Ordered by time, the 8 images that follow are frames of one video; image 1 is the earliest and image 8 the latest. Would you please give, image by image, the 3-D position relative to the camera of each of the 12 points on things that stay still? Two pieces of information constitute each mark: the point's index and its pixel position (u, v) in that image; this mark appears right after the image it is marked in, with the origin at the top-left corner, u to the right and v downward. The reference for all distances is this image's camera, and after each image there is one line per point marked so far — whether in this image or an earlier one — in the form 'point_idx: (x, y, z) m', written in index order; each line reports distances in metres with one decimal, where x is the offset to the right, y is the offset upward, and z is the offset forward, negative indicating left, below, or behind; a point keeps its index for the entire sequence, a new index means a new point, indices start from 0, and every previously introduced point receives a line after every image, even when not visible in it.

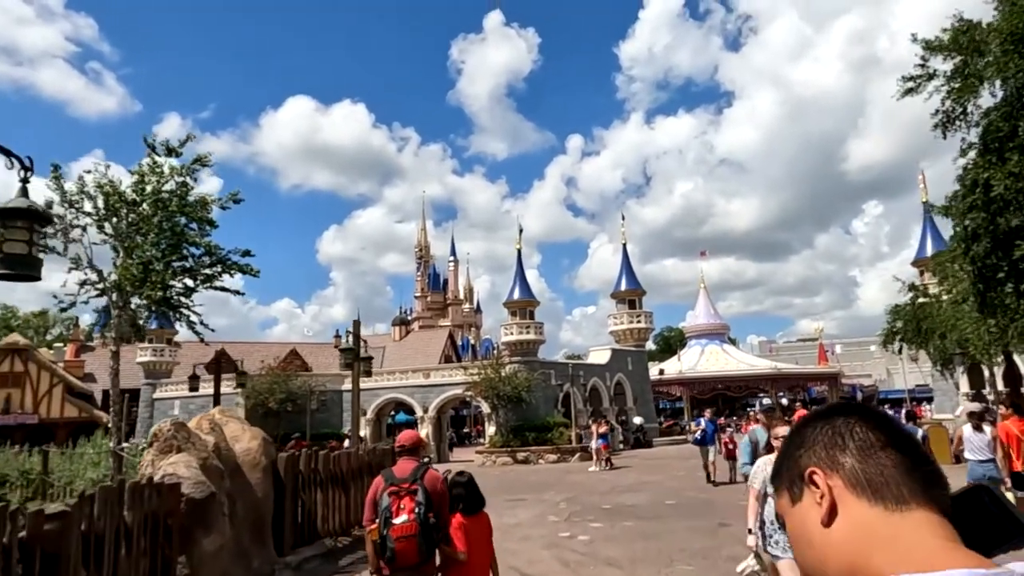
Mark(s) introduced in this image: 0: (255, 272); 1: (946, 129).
0: (-5.1, +0.3, +14.8) m
1: (+4.8, +1.8, +8.2) m
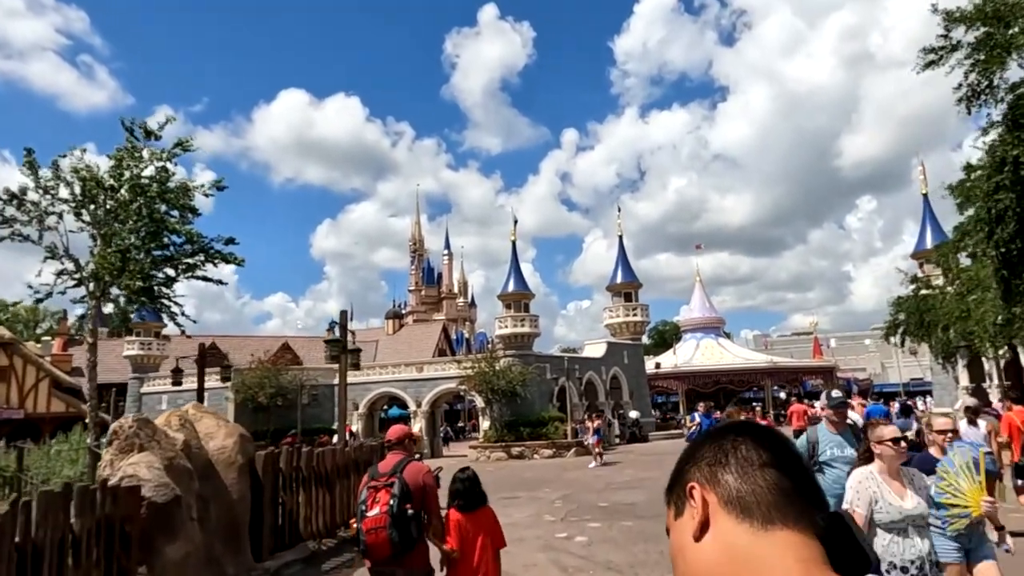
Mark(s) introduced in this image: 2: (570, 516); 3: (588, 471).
0: (-5.2, +0.5, +14.2) m
1: (+4.8, +1.9, +7.7) m
2: (+0.9, -3.6, +11.8) m
3: (+2.0, -4.9, +20.0) m
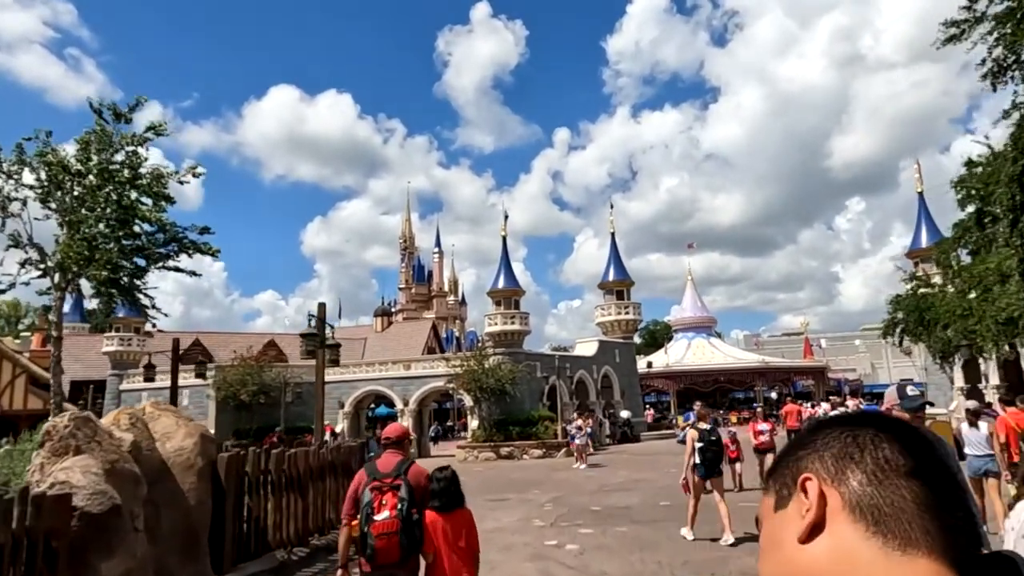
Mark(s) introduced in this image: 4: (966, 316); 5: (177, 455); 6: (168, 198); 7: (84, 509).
0: (-5.4, +0.7, +13.6) m
1: (+4.7, +2.0, +7.2) m
2: (+0.7, -3.5, +11.2) m
3: (+1.7, -4.8, +19.4) m
4: (+12.1, -0.8, +19.9) m
5: (-2.9, -1.4, +6.4) m
6: (-6.2, +1.6, +13.4) m
7: (-2.6, -1.3, +4.5) m
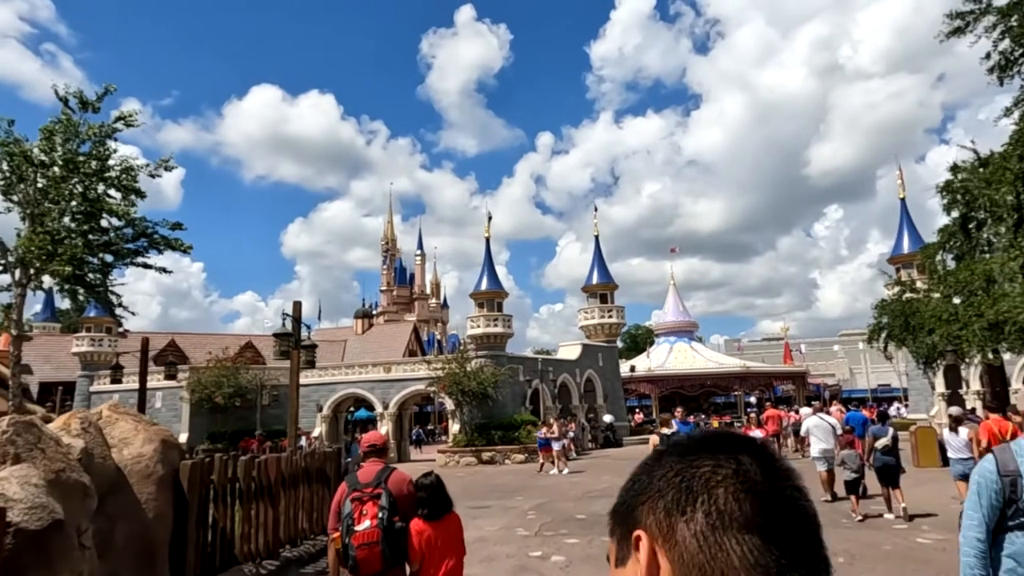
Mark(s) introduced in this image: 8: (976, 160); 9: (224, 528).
0: (-5.7, +0.7, +13.1) m
1: (+4.6, +2.0, +6.9) m
2: (+0.5, -3.5, +10.8) m
3: (+1.3, -4.9, +19.0) m
4: (+11.7, -0.9, +19.8) m
5: (-3.0, -1.4, +5.9) m
6: (-6.5, +1.7, +12.9) m
7: (-2.7, -1.3, +4.1) m
8: (+12.5, +3.5, +20.0) m
9: (-2.7, -2.2, +6.9) m
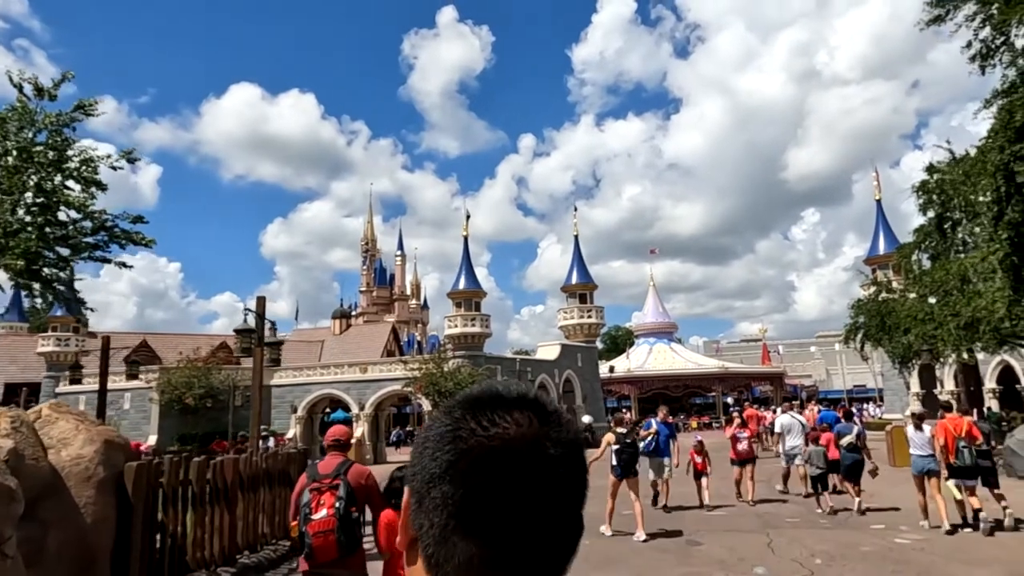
0: (-6.2, +0.8, +12.6) m
1: (+4.3, +2.0, +6.7) m
2: (+0.1, -3.5, +10.5) m
3: (+0.6, -4.8, +18.7) m
4: (+11.0, -0.9, +19.8) m
5: (-3.3, -1.3, +5.5) m
6: (-6.9, +1.7, +12.4) m
7: (-2.9, -1.2, +3.7) m
8: (+11.9, +3.5, +20.0) m
9: (-3.0, -2.1, +6.5) m
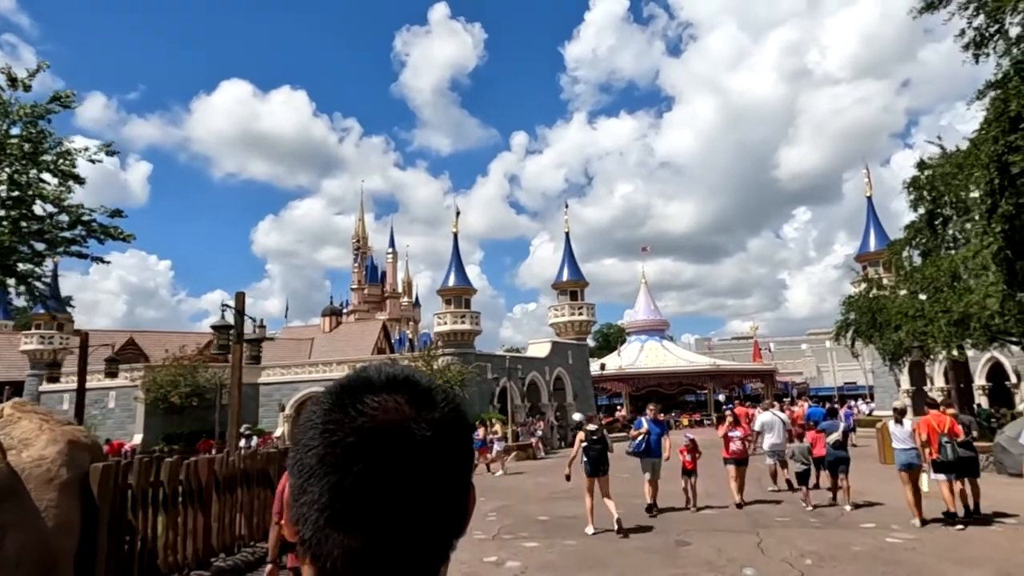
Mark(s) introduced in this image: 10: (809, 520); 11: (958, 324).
0: (-6.4, +0.8, +12.3) m
1: (+4.1, +2.1, +6.5) m
2: (-0.1, -3.4, +10.3) m
3: (+0.4, -4.7, +18.6) m
4: (+10.7, -0.8, +19.7) m
5: (-3.4, -1.3, +5.3) m
6: (-7.1, +1.8, +12.2) m
7: (-3.0, -1.2, +3.5) m
8: (+11.6, +3.6, +19.9) m
9: (-3.1, -2.1, +6.3) m
10: (+4.2, -3.3, +10.6) m
11: (+10.9, -0.9, +18.0) m
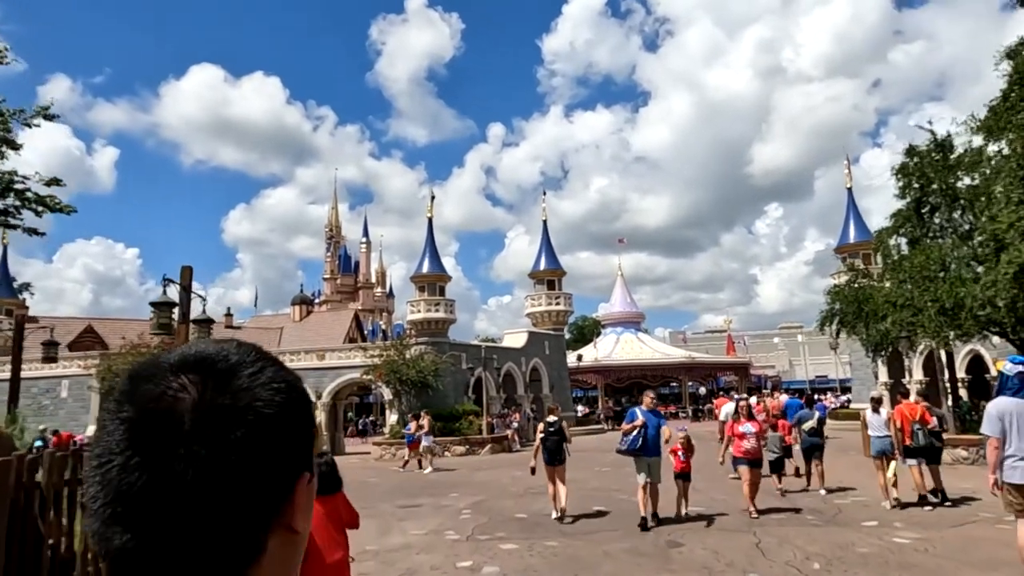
0: (-6.7, +1.2, +11.3) m
1: (+4.0, +2.3, +5.8) m
2: (-0.4, -3.1, +9.5) m
3: (-0.2, -4.4, +17.8) m
4: (+10.1, -0.5, +19.2) m
5: (-3.5, -1.0, +4.3) m
6: (-7.5, +2.2, +11.0) m
7: (-3.1, -0.9, +2.5) m
8: (+11.0, +3.9, +19.4) m
9: (-3.3, -1.8, +5.3) m
10: (+3.9, -3.1, +9.9) m
11: (+10.3, -0.6, +17.5) m
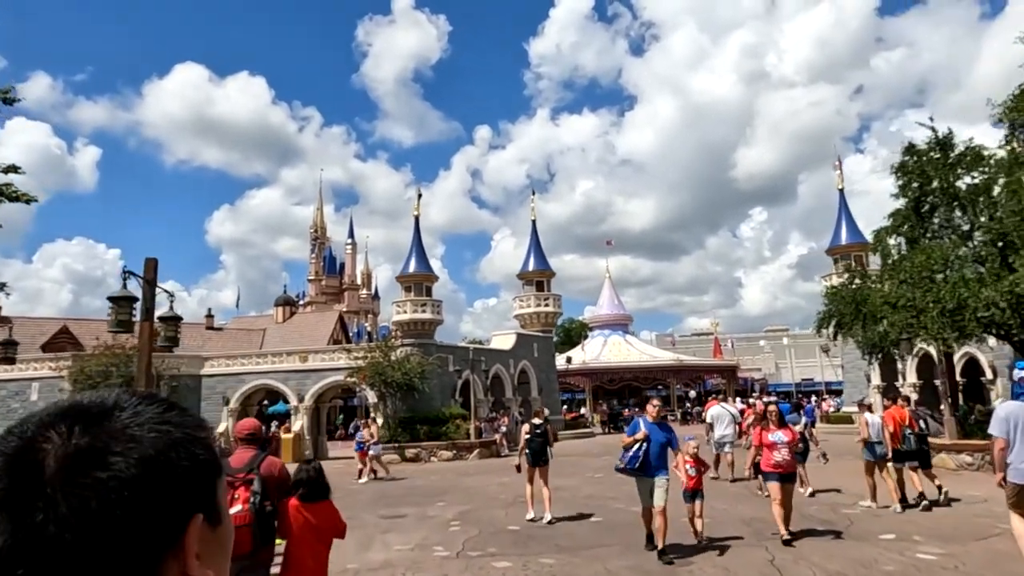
0: (-6.8, +1.3, +10.5) m
1: (+4.0, +2.3, +5.2) m
2: (-0.5, -3.1, +8.8) m
3: (-0.5, -4.4, +17.1) m
4: (+9.9, -0.5, +18.7) m
5: (-3.5, -0.9, +3.6) m
6: (-7.5, +2.2, +10.2) m
7: (-3.0, -0.9, +1.8) m
8: (+10.7, +3.8, +18.9) m
9: (-3.3, -1.8, +4.6) m
10: (+3.8, -3.0, +9.3) m
11: (+10.1, -0.6, +17.1) m
